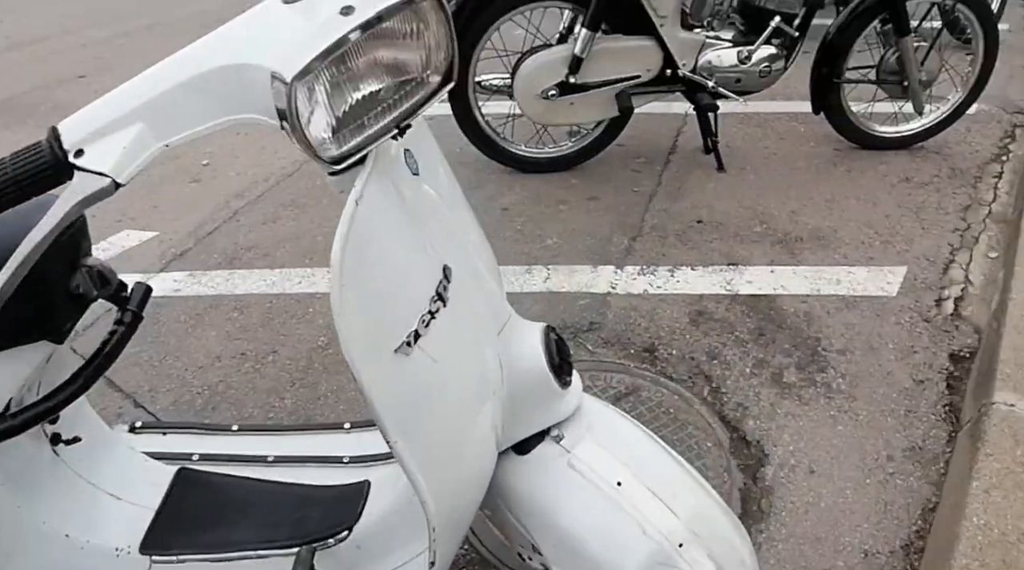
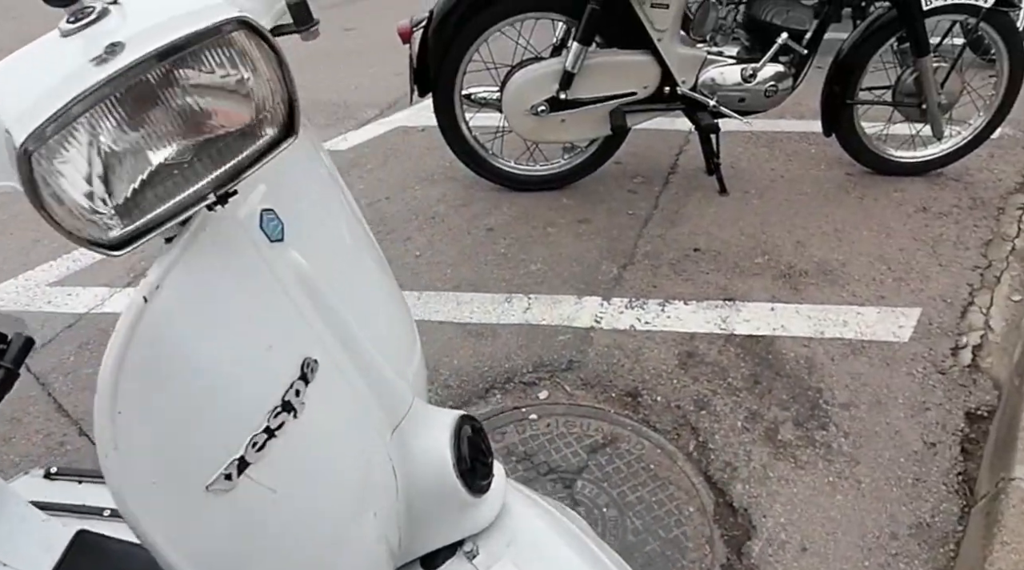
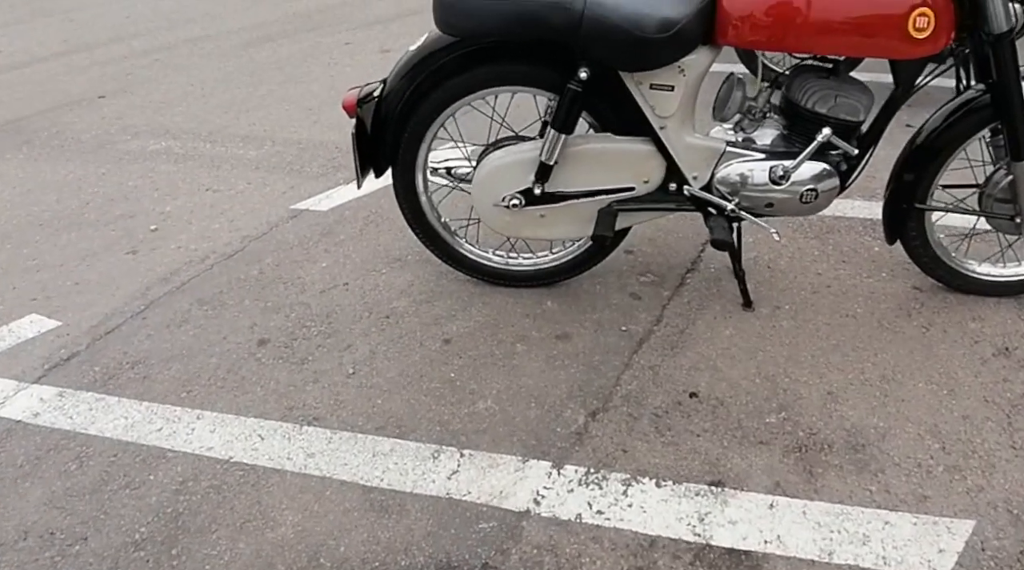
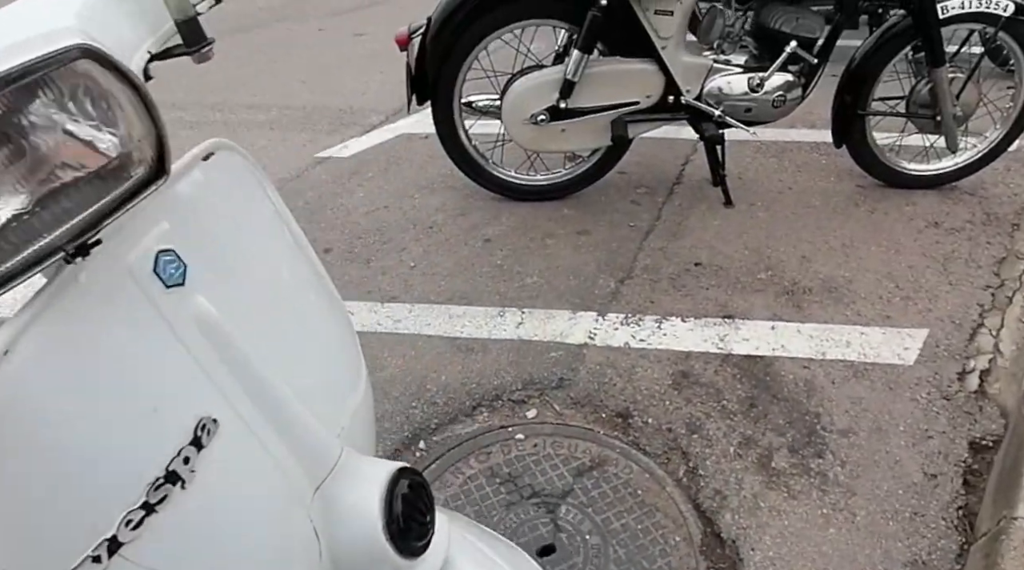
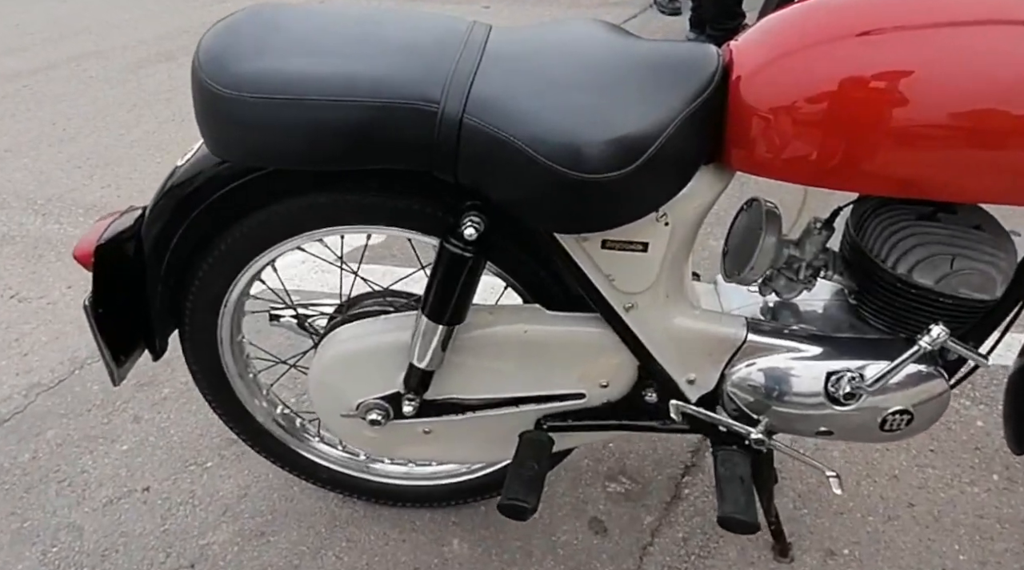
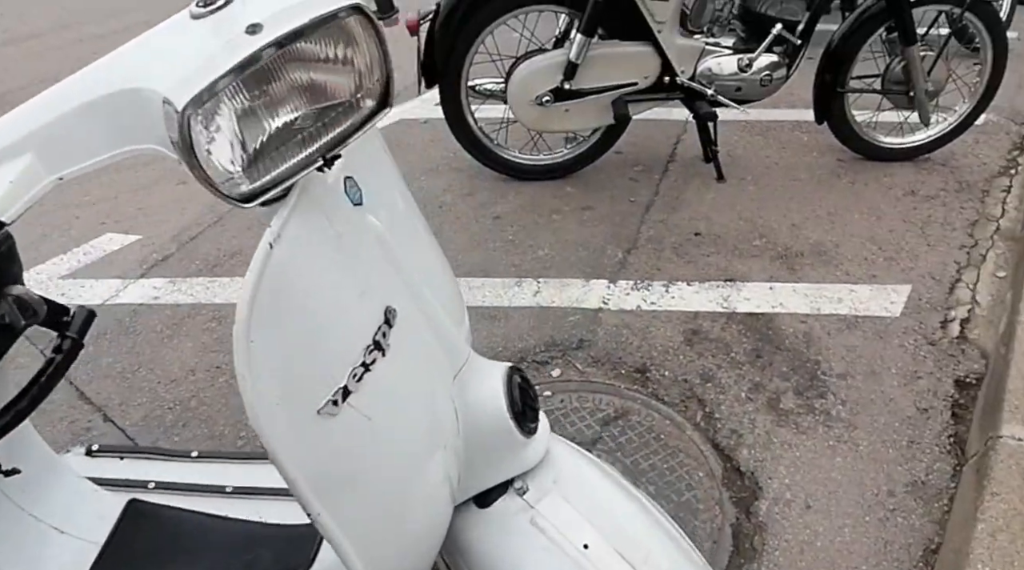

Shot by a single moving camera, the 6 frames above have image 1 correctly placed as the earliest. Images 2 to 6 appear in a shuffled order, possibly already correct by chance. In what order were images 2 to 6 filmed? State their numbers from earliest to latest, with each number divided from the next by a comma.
6, 2, 4, 3, 5
